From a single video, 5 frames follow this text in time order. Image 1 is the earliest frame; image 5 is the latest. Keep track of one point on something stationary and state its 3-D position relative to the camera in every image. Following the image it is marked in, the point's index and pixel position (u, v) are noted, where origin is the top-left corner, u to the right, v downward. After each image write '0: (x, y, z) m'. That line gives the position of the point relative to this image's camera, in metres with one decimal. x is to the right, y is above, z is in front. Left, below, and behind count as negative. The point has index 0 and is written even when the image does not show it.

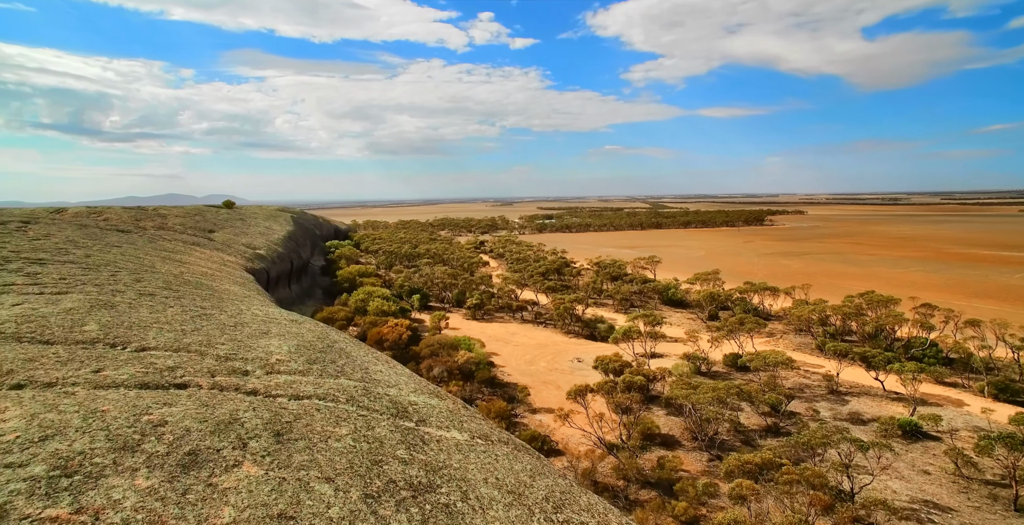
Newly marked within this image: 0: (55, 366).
0: (-7.2, -1.6, +9.2) m
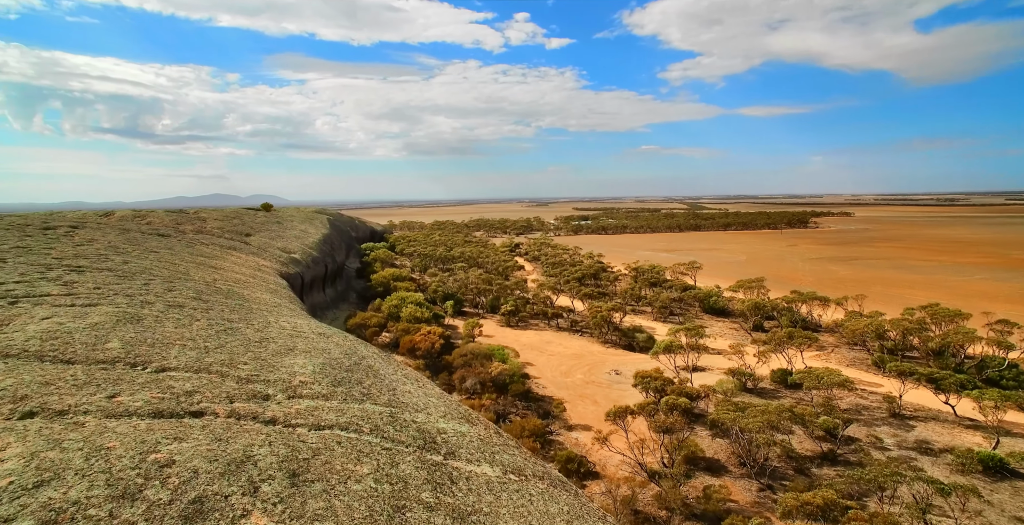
0: (-6.7, -1.9, +8.8) m
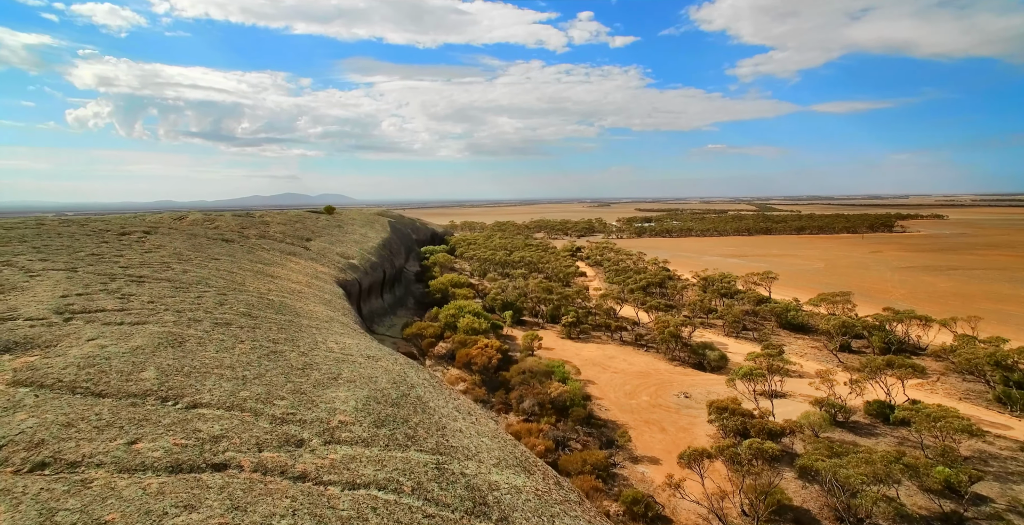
0: (-5.8, -2.4, +8.0) m
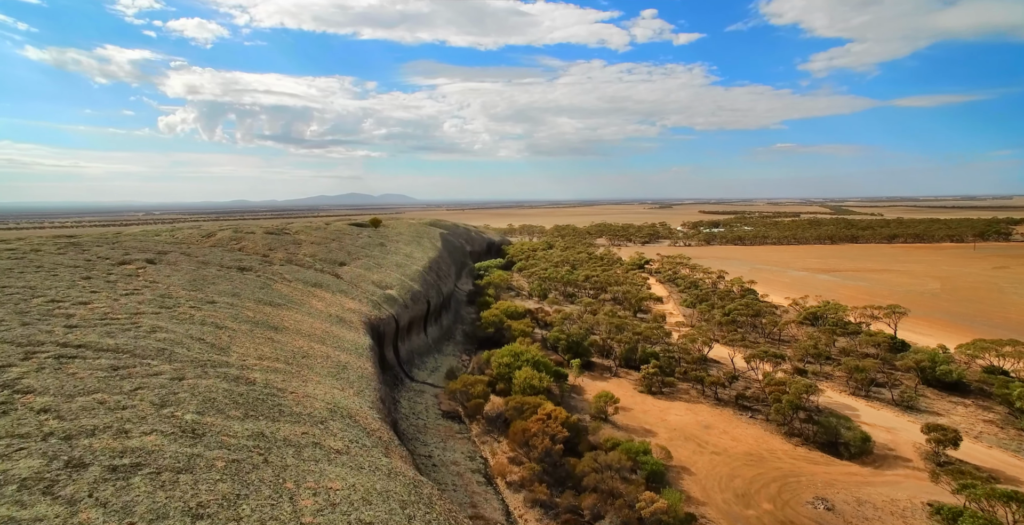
0: (-5.2, -4.0, +2.3) m
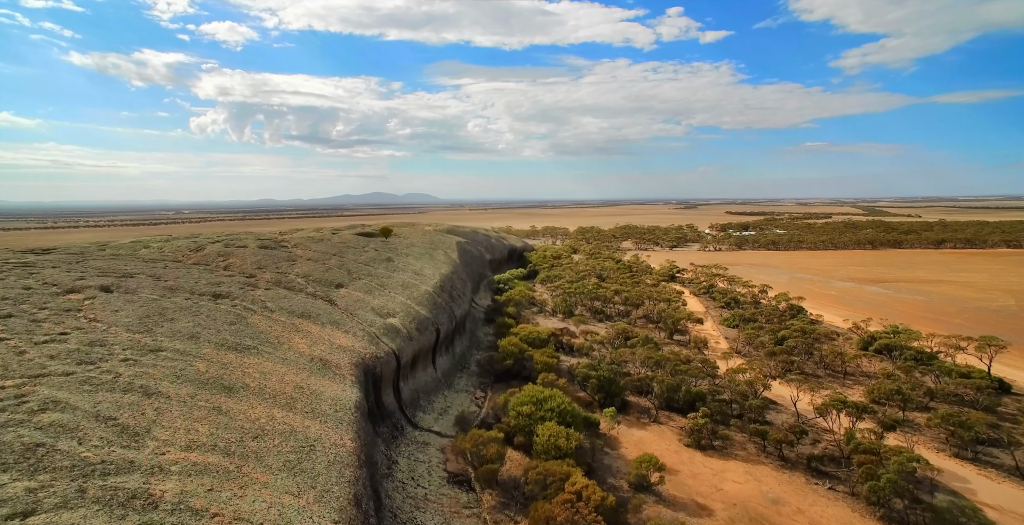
0: (-5.3, -5.0, -2.0) m
